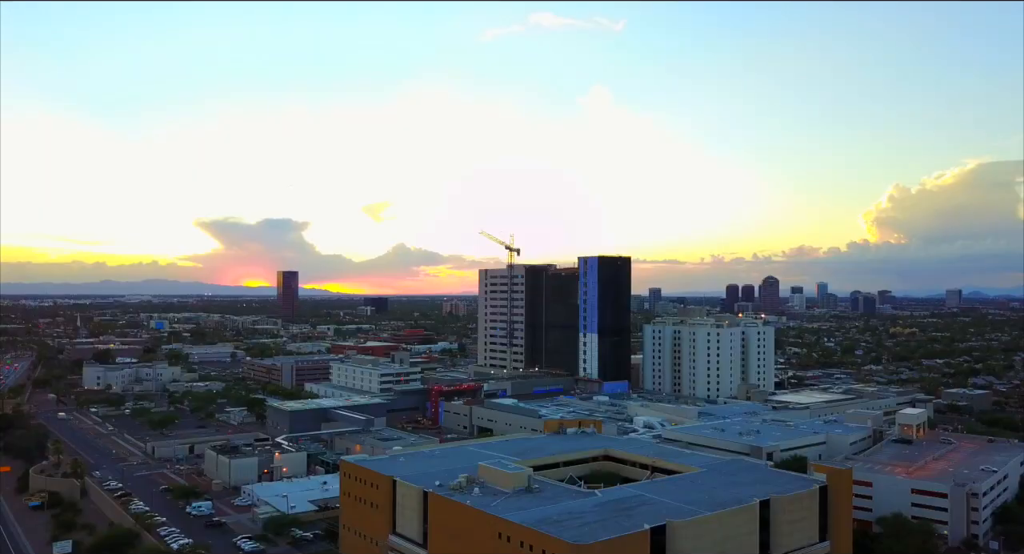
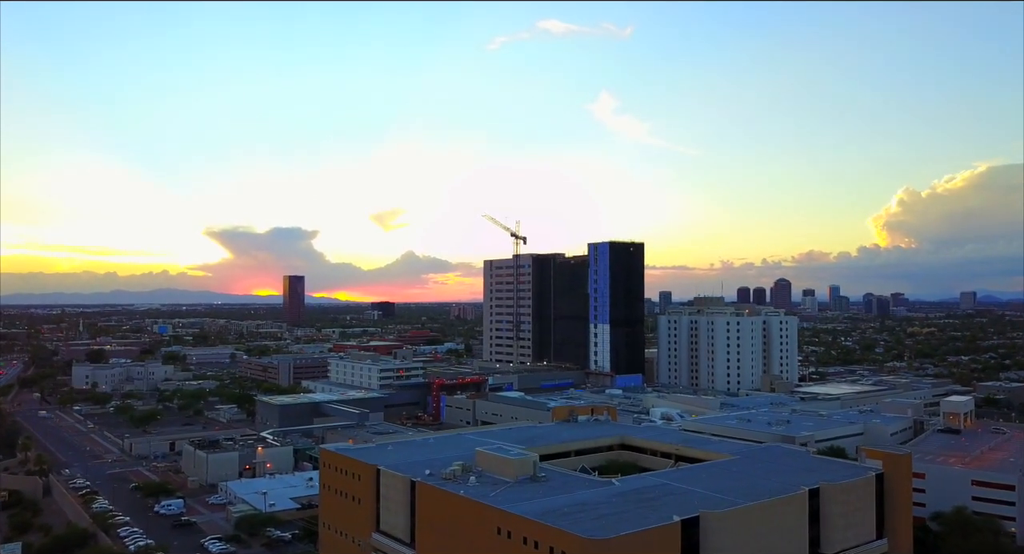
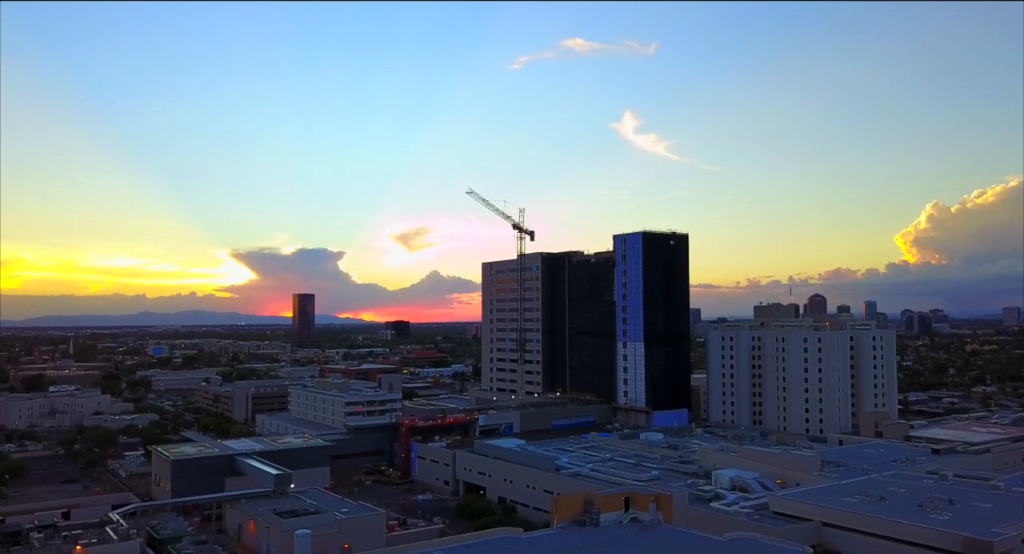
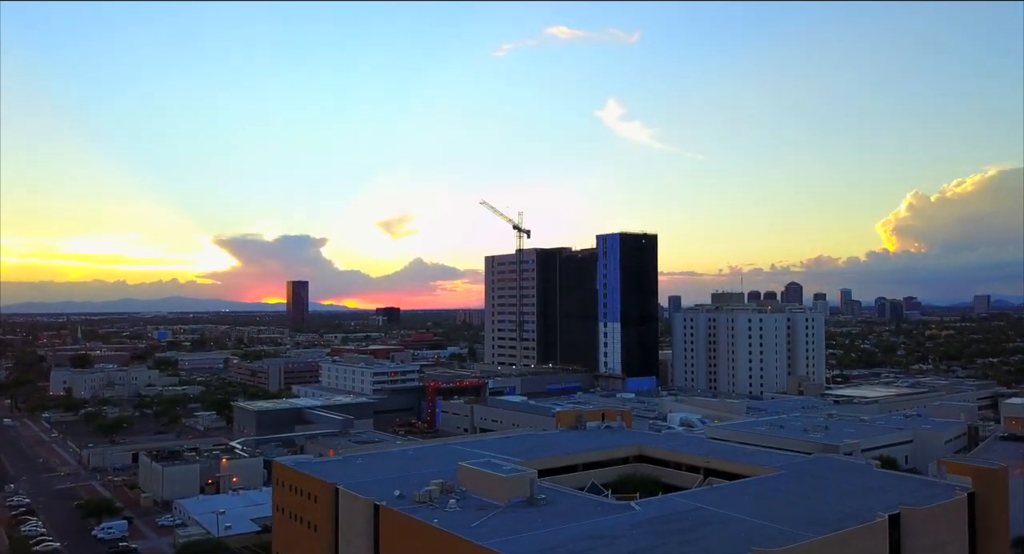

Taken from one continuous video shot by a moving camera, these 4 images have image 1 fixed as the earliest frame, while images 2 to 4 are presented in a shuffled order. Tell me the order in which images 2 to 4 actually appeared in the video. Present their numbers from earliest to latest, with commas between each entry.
2, 4, 3
